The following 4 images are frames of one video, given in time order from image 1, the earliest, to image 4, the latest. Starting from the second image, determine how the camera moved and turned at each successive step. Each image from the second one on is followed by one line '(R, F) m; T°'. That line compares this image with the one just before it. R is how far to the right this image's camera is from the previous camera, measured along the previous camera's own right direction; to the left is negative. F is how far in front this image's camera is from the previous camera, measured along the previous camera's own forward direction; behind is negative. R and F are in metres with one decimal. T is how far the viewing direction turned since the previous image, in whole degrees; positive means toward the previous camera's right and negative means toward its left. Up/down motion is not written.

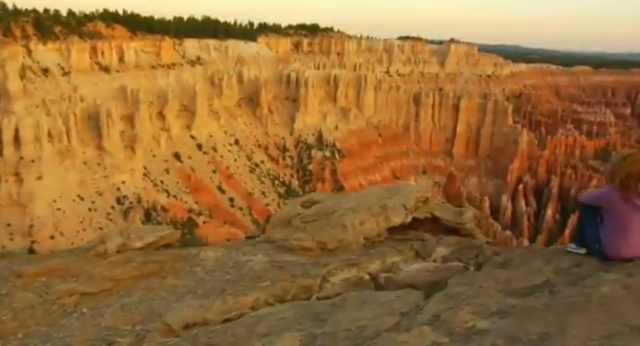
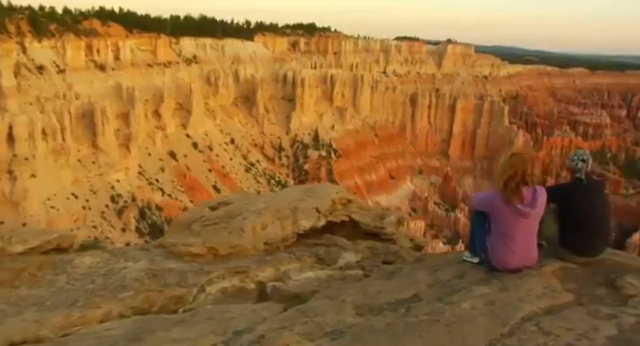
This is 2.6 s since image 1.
(+1.0, +0.4) m; +1°
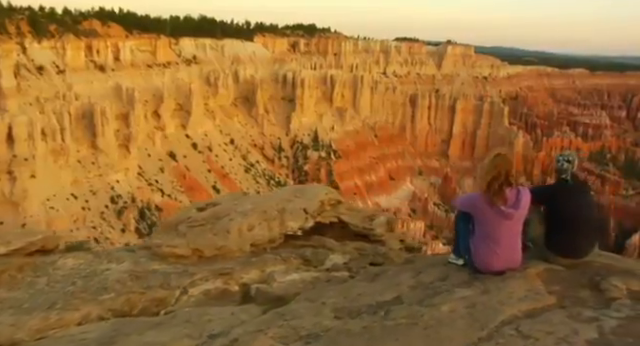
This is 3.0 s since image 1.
(+0.1, 0.0) m; 0°
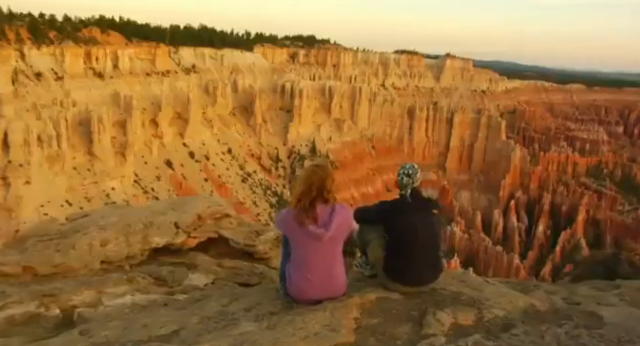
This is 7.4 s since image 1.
(+1.3, +0.5) m; 0°
